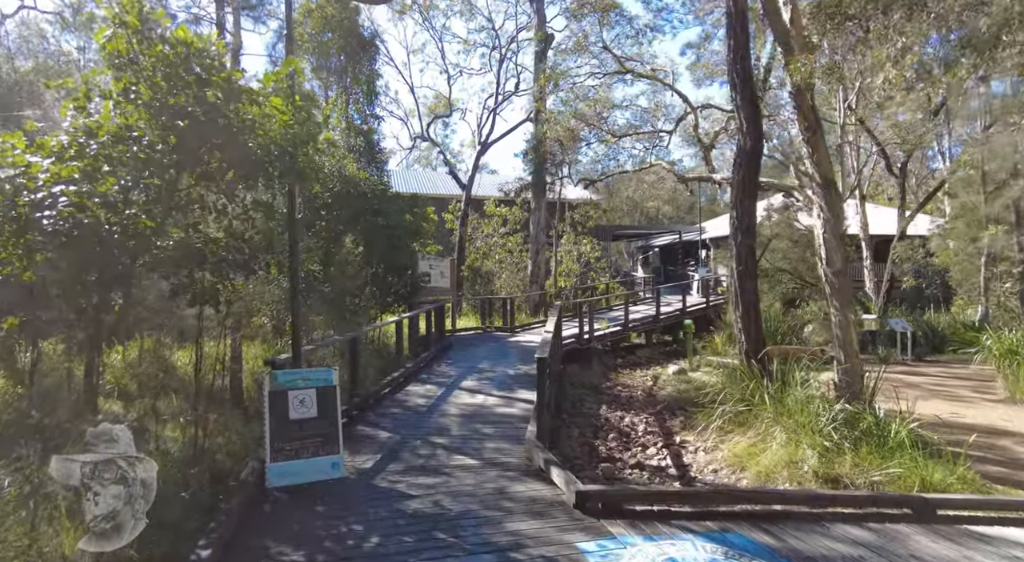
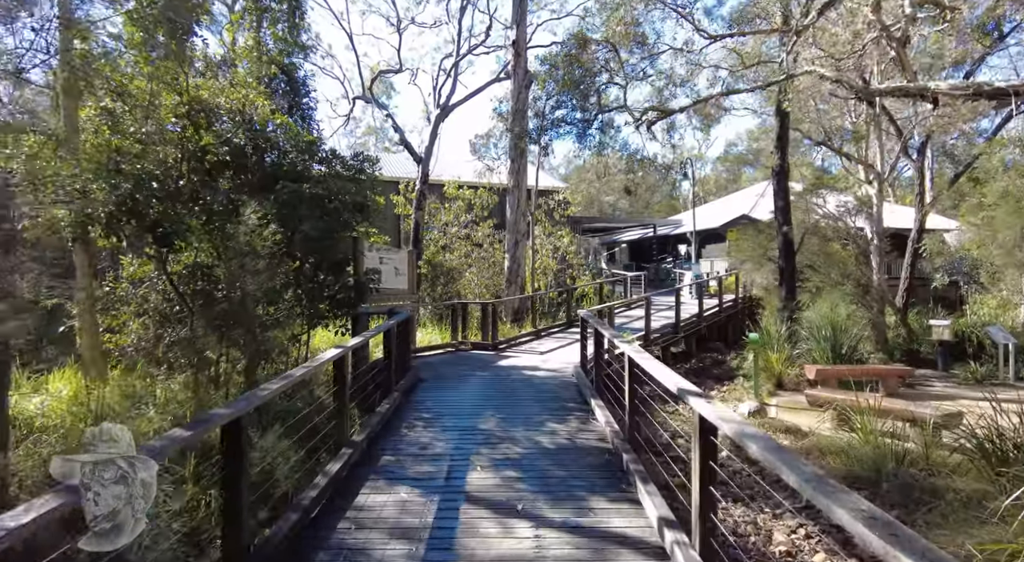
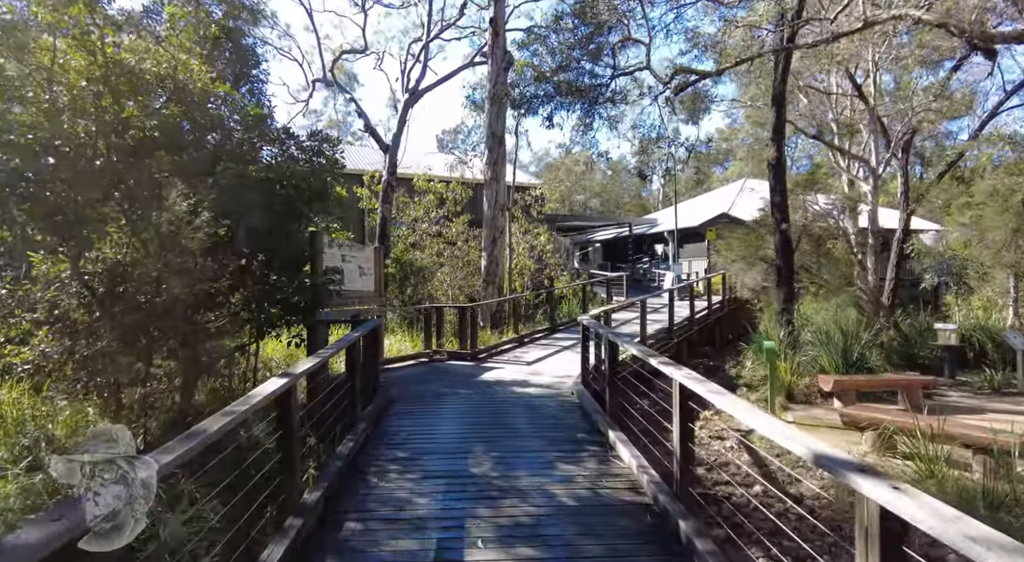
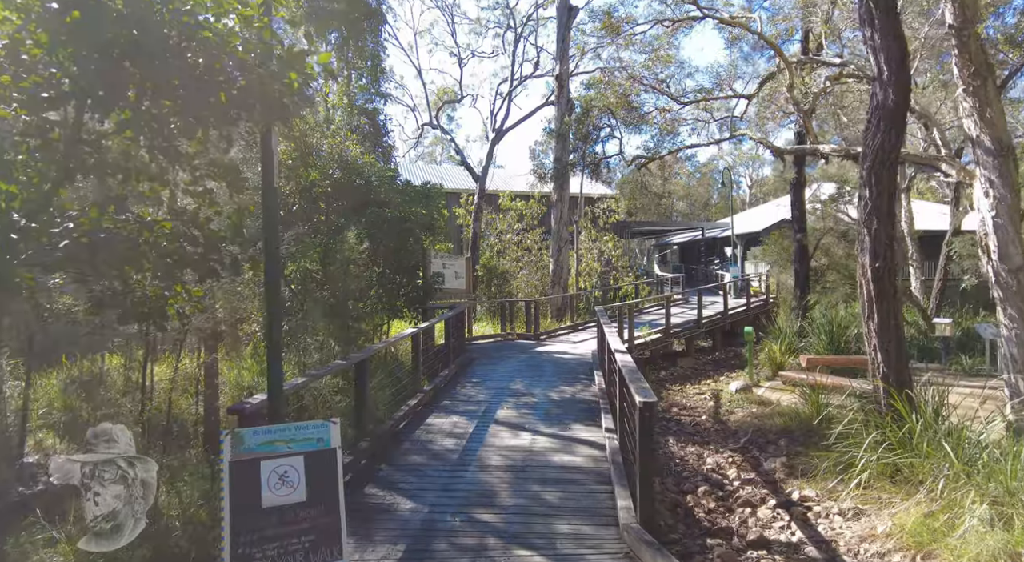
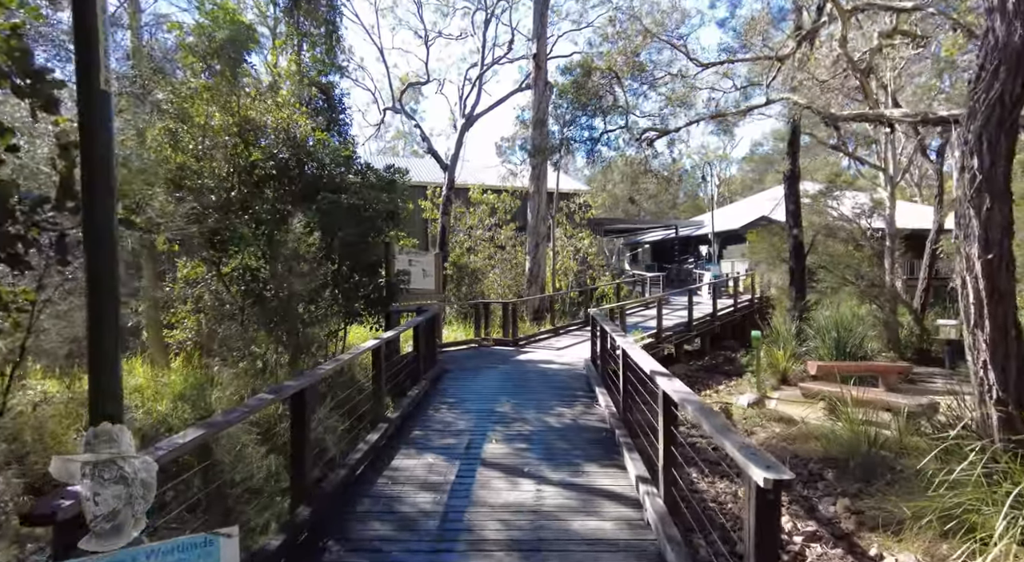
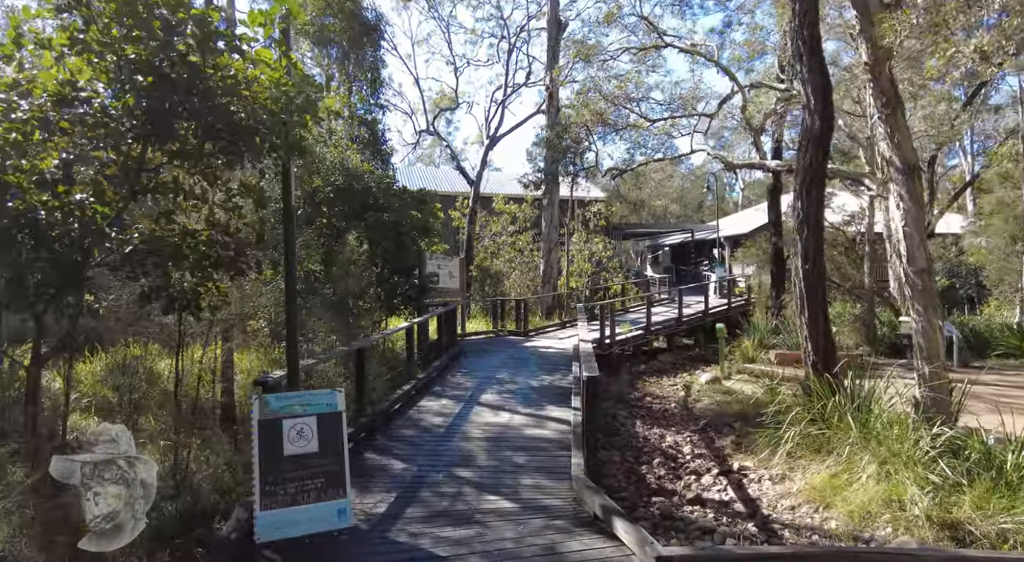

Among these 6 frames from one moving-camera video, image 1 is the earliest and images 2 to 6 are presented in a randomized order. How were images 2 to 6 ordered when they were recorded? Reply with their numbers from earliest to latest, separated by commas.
6, 4, 5, 2, 3
